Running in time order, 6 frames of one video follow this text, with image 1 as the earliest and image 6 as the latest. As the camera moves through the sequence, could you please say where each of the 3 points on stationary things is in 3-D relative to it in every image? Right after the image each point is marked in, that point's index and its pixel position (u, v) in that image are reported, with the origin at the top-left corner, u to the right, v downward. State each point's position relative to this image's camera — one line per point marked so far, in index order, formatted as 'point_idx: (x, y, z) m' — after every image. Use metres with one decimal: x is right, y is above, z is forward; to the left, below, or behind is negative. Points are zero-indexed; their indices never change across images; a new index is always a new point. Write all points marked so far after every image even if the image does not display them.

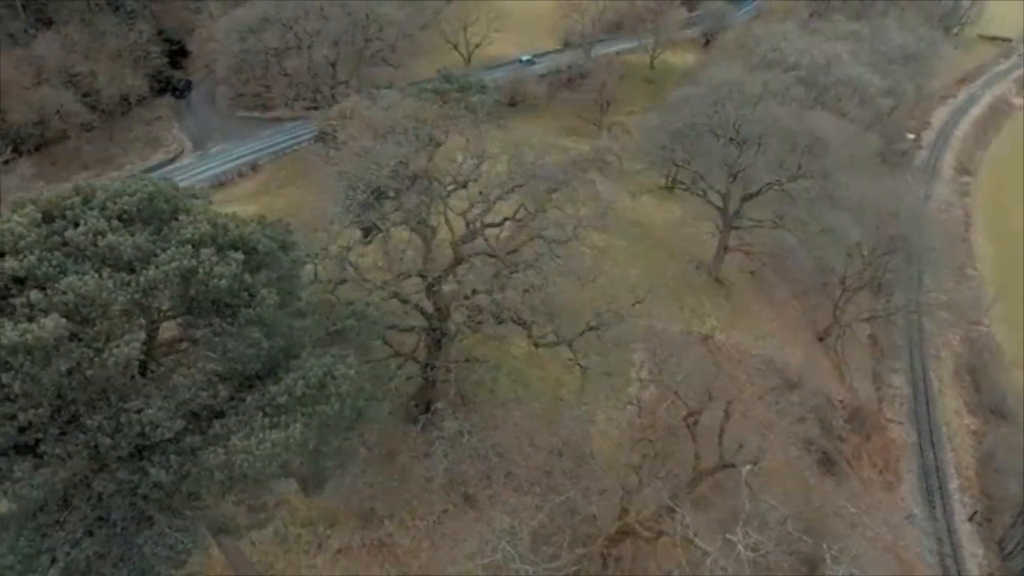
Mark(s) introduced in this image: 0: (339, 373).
0: (-3.3, -1.6, +16.1) m
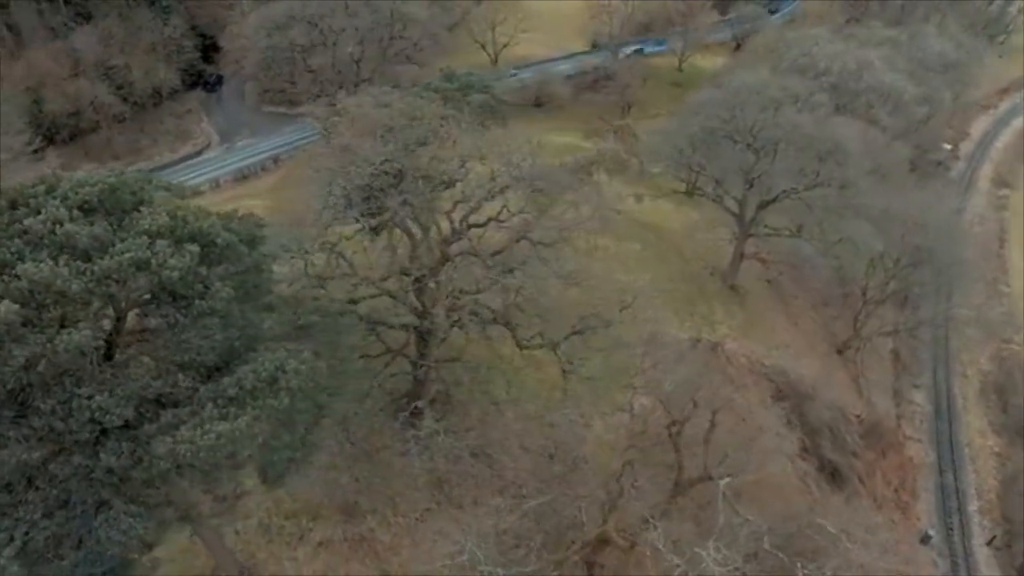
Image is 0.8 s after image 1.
0: (-4.2, -1.5, +16.4) m
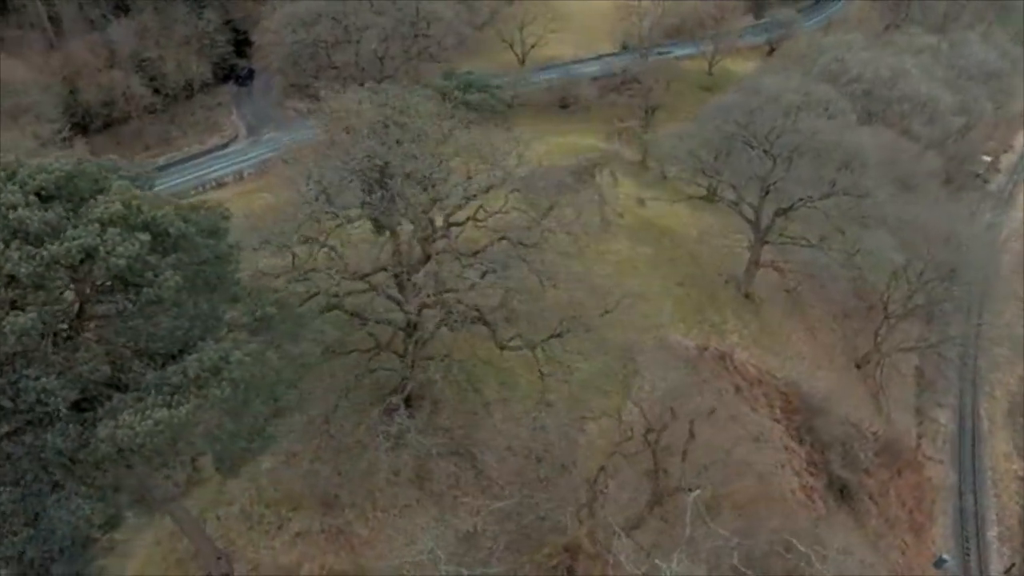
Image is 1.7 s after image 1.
0: (-5.3, -1.3, +16.6) m
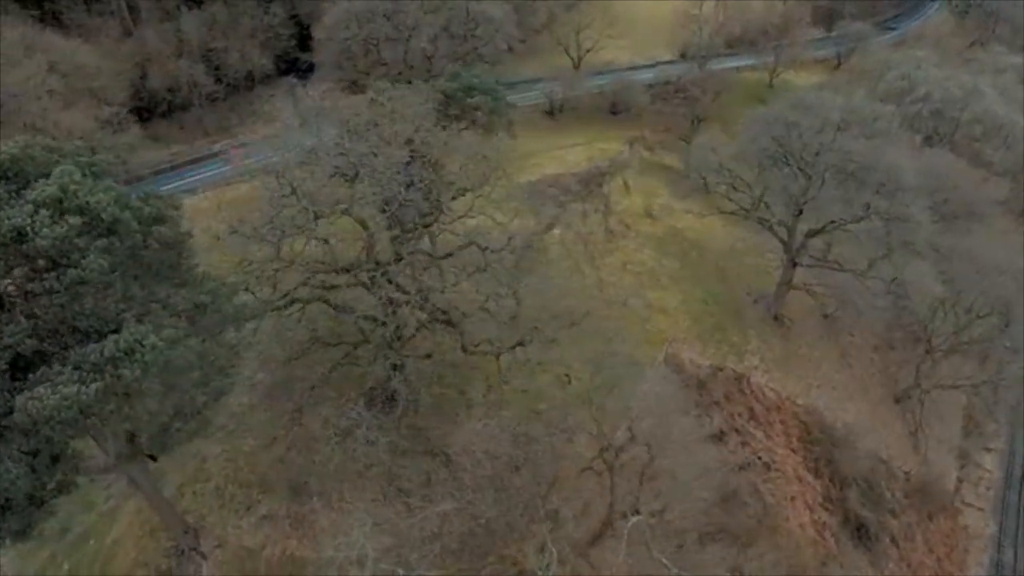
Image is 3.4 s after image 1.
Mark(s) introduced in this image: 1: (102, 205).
0: (-7.1, -1.1, +17.2) m
1: (-8.2, +1.7, +17.9) m
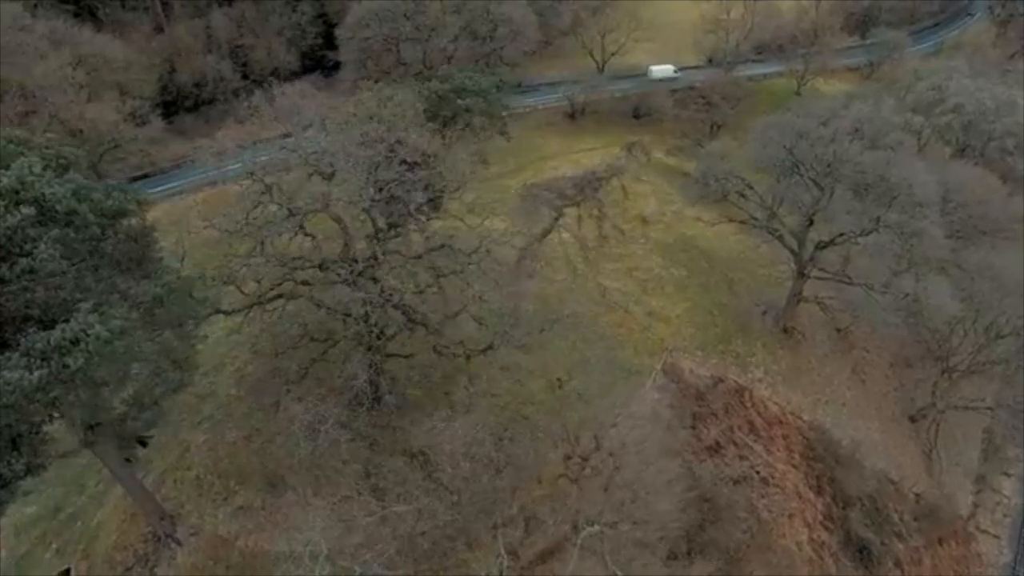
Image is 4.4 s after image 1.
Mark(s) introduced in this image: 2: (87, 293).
0: (-8.3, -0.9, +17.6) m
1: (-9.3, +1.9, +18.3) m
2: (-8.8, -0.1, +18.4) m
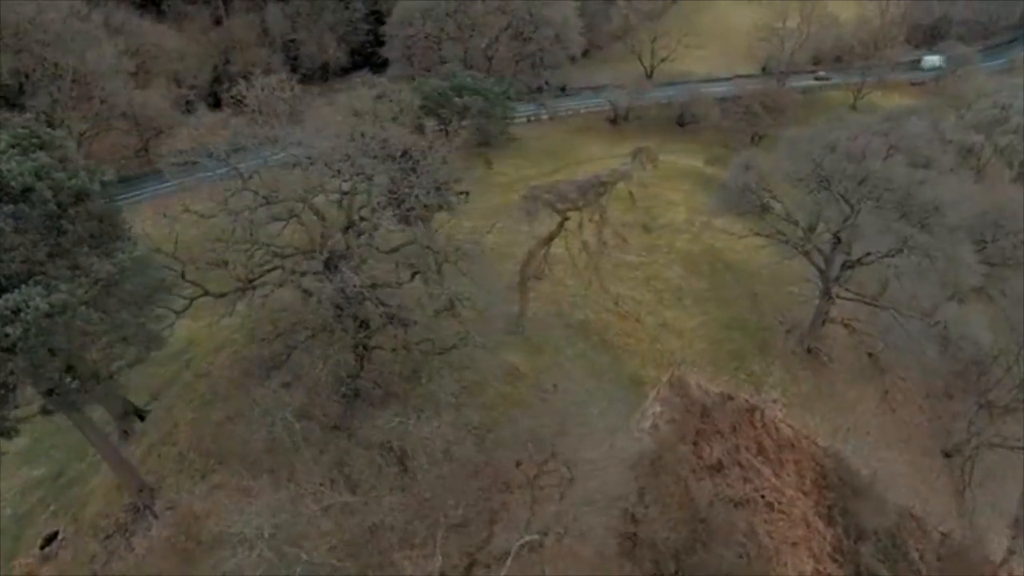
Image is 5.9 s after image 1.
0: (-9.7, -0.2, +18.2) m
1: (-10.5, +2.6, +19.0) m
2: (-10.1, +0.5, +19.1) m
